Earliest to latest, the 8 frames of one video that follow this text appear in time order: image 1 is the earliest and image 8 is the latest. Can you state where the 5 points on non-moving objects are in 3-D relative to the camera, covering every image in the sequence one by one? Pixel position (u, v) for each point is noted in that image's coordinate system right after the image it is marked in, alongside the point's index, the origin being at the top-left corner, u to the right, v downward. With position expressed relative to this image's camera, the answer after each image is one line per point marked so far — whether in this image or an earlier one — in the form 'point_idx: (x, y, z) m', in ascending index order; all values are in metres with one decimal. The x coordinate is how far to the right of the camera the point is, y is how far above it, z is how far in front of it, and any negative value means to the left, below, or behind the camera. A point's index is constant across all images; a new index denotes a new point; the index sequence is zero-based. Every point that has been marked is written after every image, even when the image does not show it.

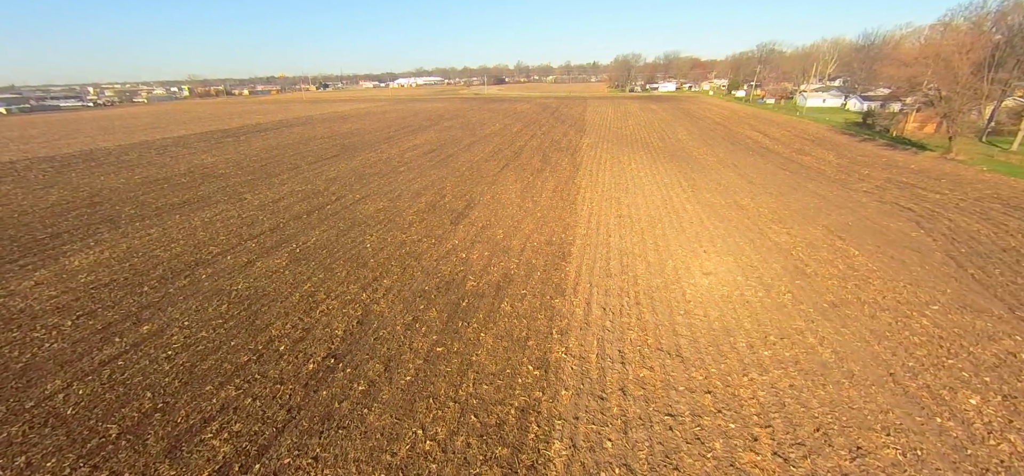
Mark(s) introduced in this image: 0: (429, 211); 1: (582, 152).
0: (-2.1, +0.7, +10.1) m
1: (+3.0, +3.7, +17.2) m
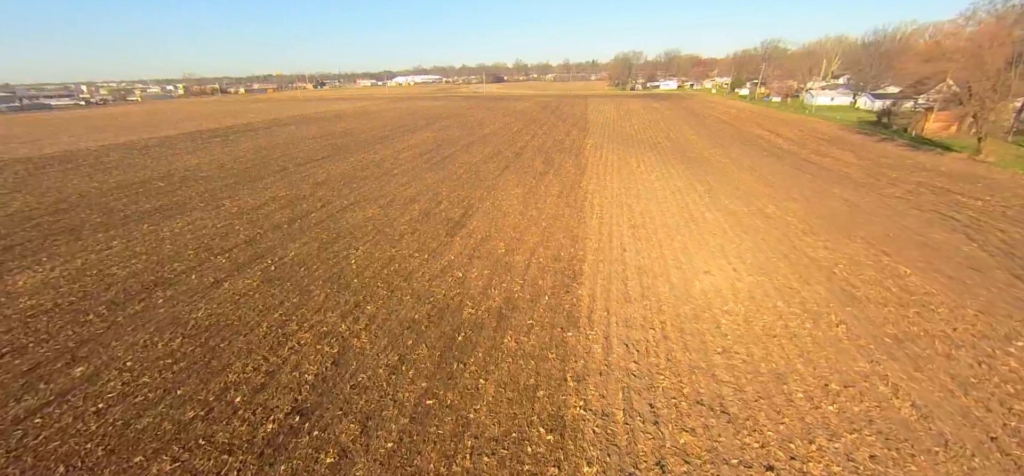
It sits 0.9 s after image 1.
0: (-2.1, +0.4, +9.2) m
1: (+3.0, +3.4, +16.2) m
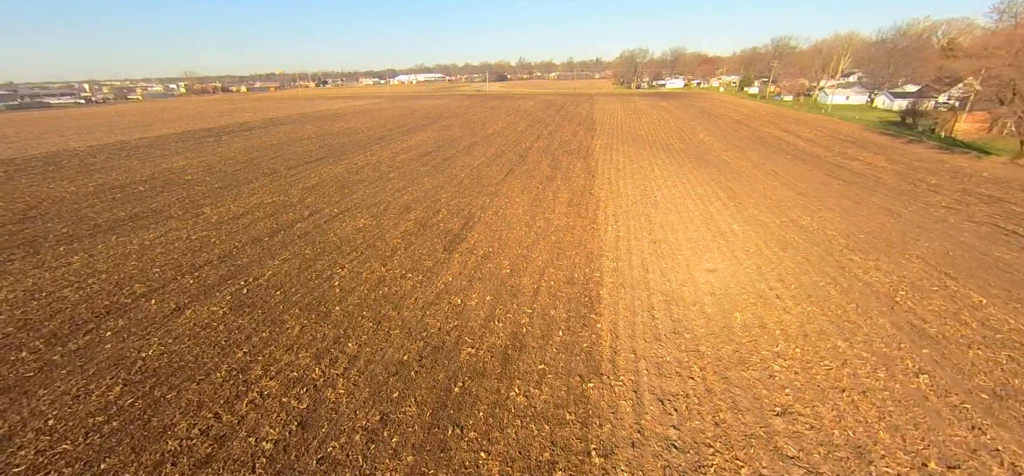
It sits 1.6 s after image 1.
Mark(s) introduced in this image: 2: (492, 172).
0: (-1.9, +0.1, +8.3) m
1: (+3.2, +3.1, +15.3) m
2: (-0.6, +2.2, +13.2) m
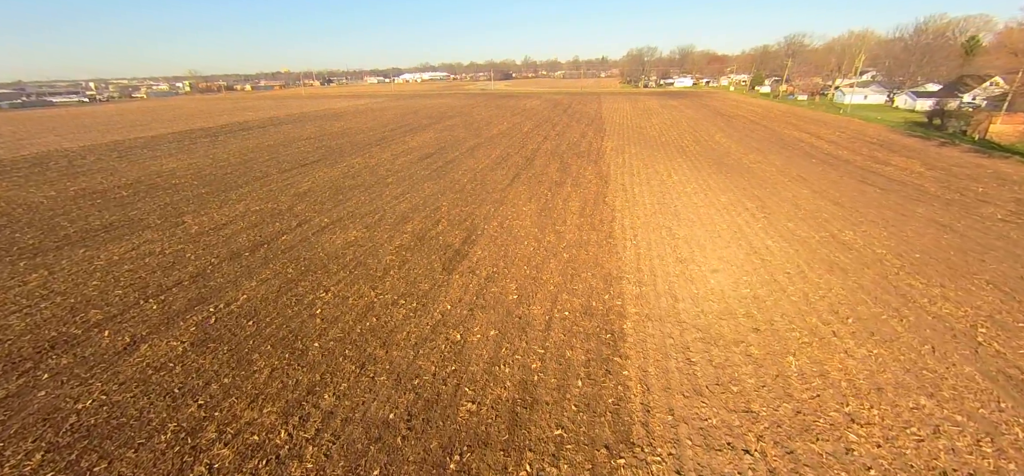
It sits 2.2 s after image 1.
0: (-1.8, -0.2, +7.4) m
1: (+3.4, +2.8, +14.3) m
2: (-0.4, +1.9, +12.3) m
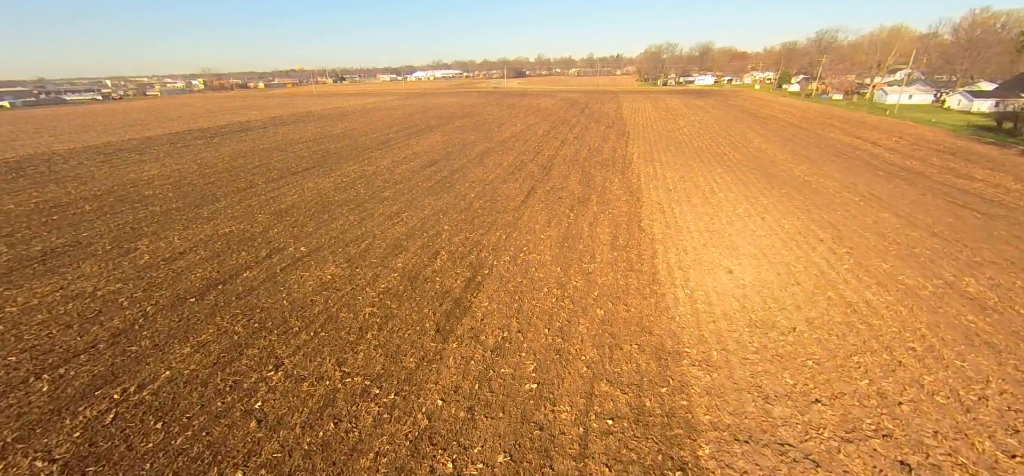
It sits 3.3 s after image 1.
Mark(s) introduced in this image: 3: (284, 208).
0: (-1.6, -0.8, +5.8) m
1: (+3.9, +2.2, +12.6) m
2: (0.0, +1.3, +10.6) m
3: (-5.6, +0.7, +9.8) m
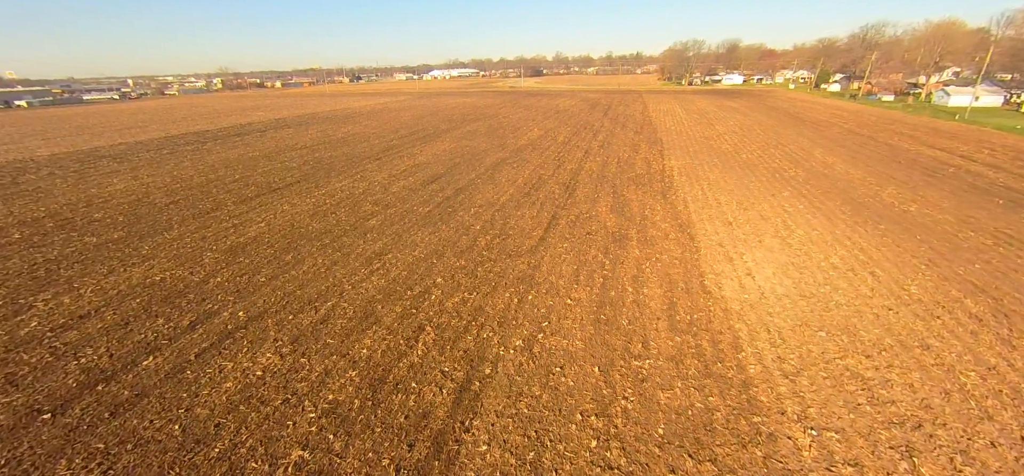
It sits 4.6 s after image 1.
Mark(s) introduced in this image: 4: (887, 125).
0: (-1.5, -1.7, +3.7) m
1: (+4.3, +1.2, +10.3) m
2: (+0.3, +0.4, +8.5) m
3: (-5.3, -0.1, +7.9) m
4: (+18.5, +5.6, +19.6) m
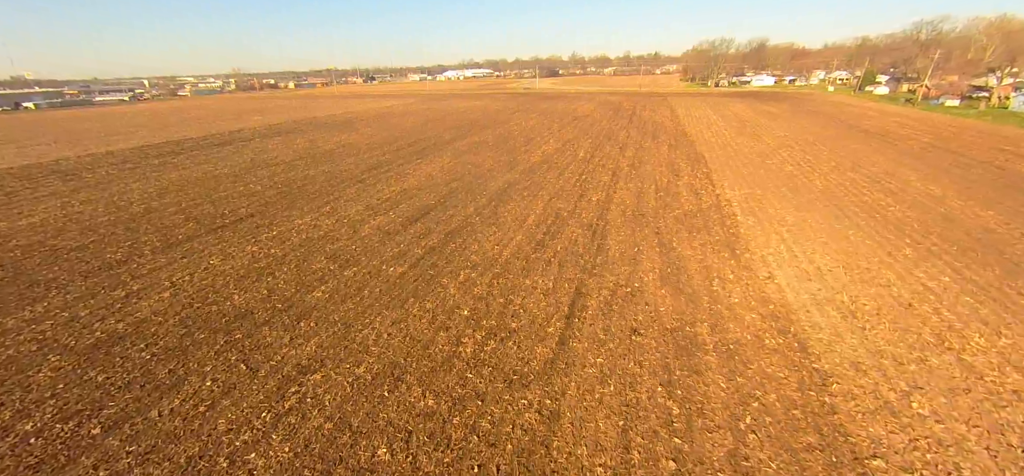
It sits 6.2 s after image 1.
0: (-1.6, -2.9, +1.1) m
1: (+4.4, -0.1, +7.5) m
2: (+0.4, -0.9, +5.8) m
3: (-5.2, -1.3, +5.3) m
4: (+19.0, +4.1, +16.3) m
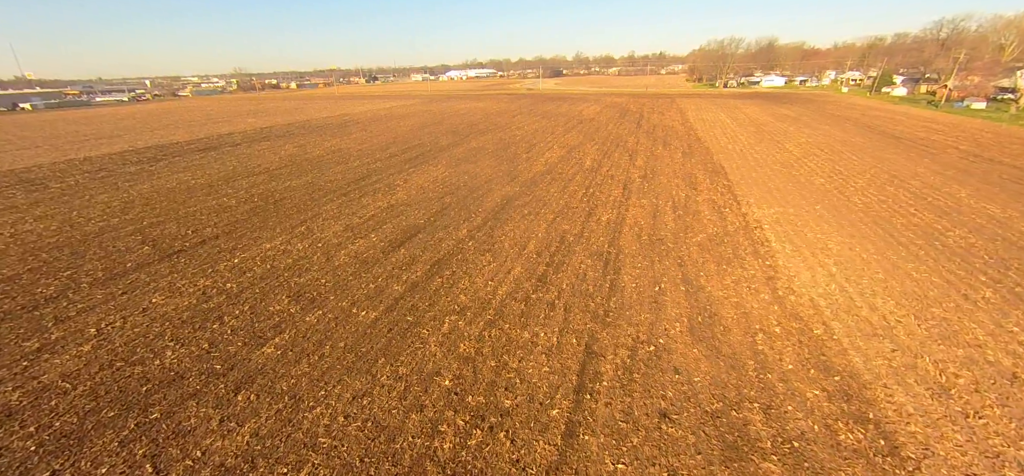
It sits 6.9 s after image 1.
0: (-1.7, -3.5, 0.0) m
1: (+4.4, -0.6, +6.3) m
2: (+0.3, -1.4, +4.7) m
3: (-5.3, -1.8, +4.2) m
4: (+19.0, +3.5, +15.0) m
